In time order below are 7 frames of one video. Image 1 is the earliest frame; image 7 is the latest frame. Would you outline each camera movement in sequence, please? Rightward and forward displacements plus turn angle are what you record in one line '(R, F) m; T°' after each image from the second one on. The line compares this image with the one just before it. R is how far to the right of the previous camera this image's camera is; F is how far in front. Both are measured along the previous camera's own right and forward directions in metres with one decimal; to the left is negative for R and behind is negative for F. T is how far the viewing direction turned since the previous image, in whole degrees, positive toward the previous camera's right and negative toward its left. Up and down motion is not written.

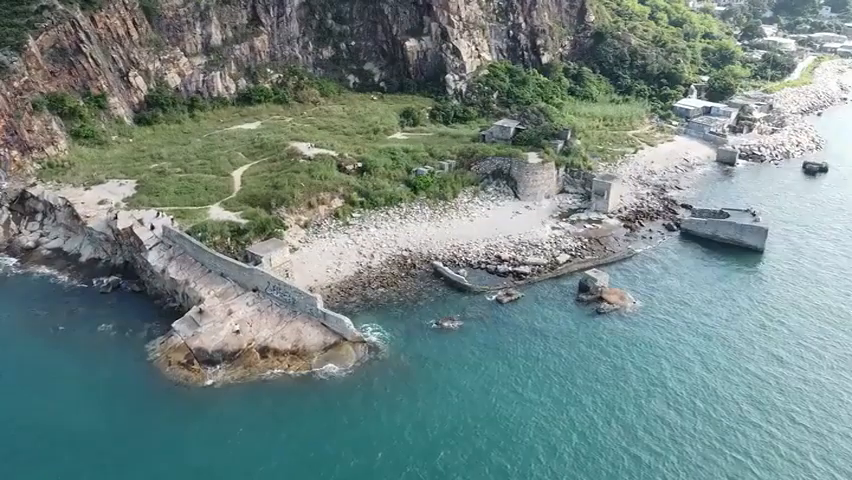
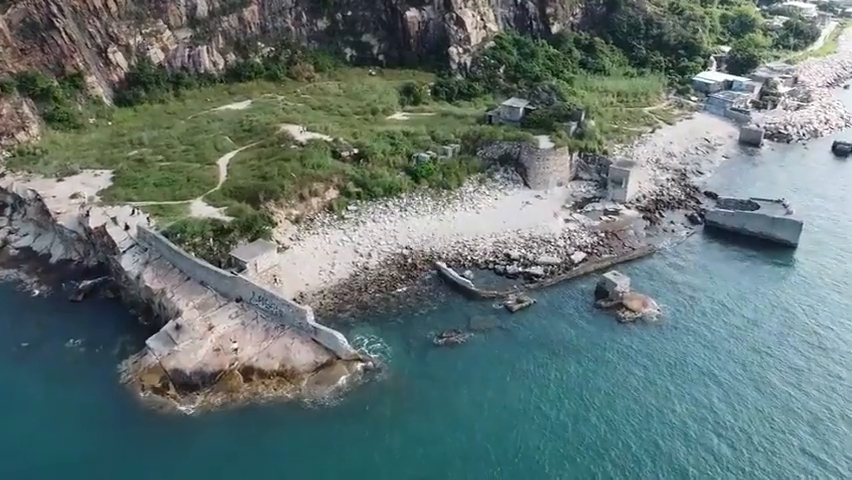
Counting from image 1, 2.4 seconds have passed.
(0.0, +3.9) m; 0°
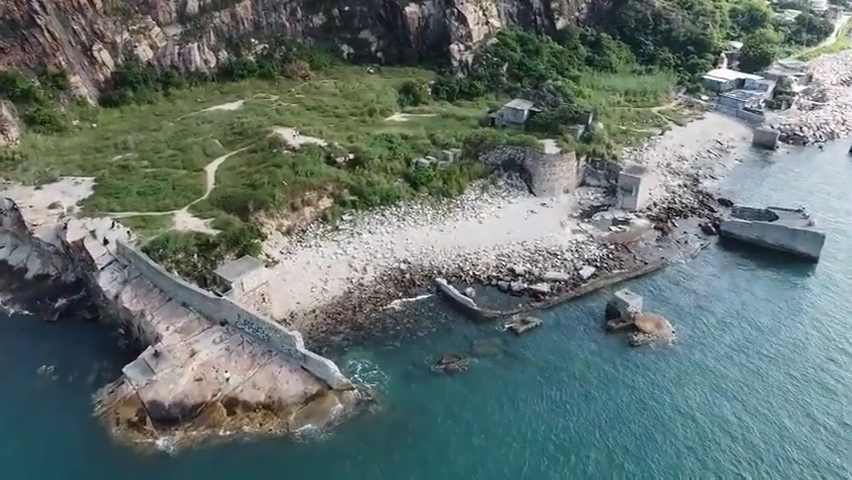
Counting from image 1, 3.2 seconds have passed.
(+0.1, +2.4) m; 0°
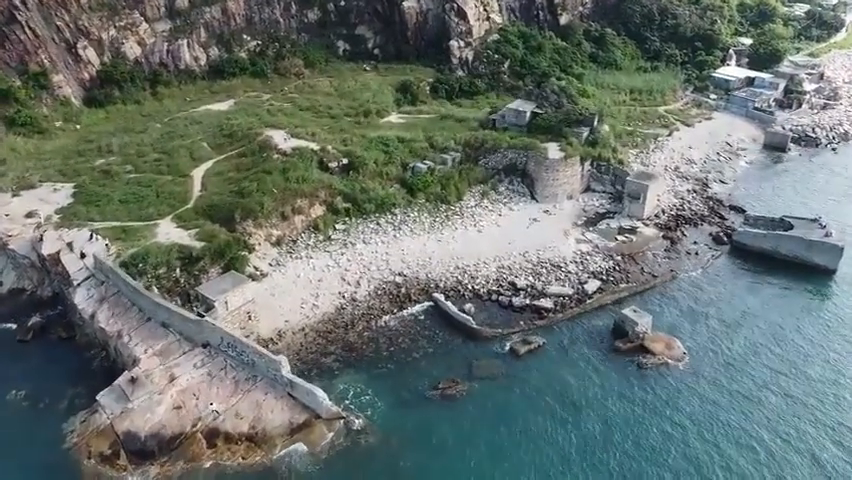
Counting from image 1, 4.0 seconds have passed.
(+0.2, +2.0) m; 0°
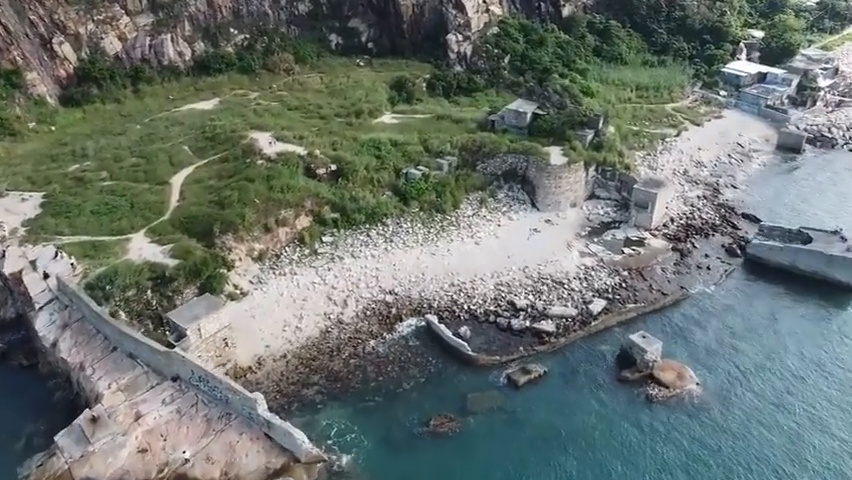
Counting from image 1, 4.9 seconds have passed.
(+0.4, +2.6) m; 0°
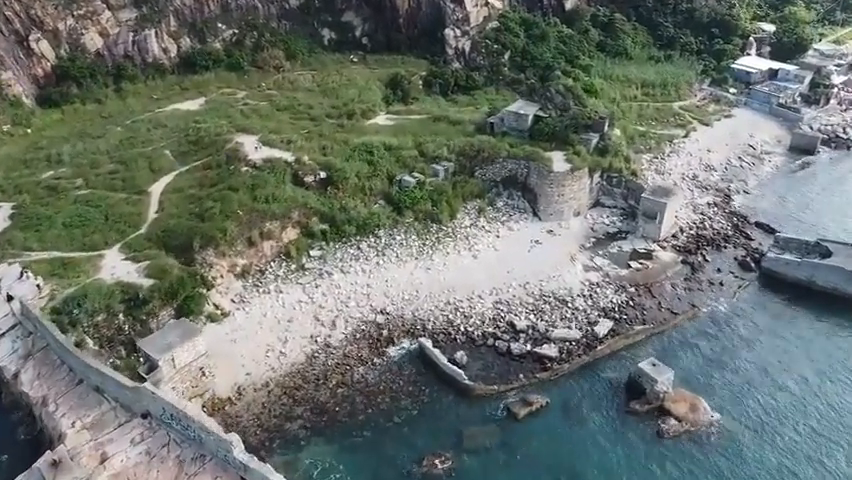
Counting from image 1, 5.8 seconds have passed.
(+0.3, +2.3) m; 0°
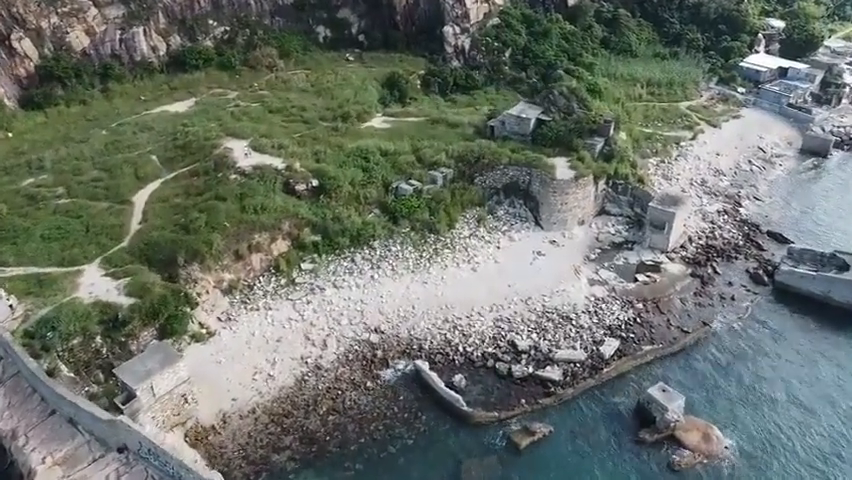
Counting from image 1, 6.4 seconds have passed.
(+0.1, +1.7) m; 0°
